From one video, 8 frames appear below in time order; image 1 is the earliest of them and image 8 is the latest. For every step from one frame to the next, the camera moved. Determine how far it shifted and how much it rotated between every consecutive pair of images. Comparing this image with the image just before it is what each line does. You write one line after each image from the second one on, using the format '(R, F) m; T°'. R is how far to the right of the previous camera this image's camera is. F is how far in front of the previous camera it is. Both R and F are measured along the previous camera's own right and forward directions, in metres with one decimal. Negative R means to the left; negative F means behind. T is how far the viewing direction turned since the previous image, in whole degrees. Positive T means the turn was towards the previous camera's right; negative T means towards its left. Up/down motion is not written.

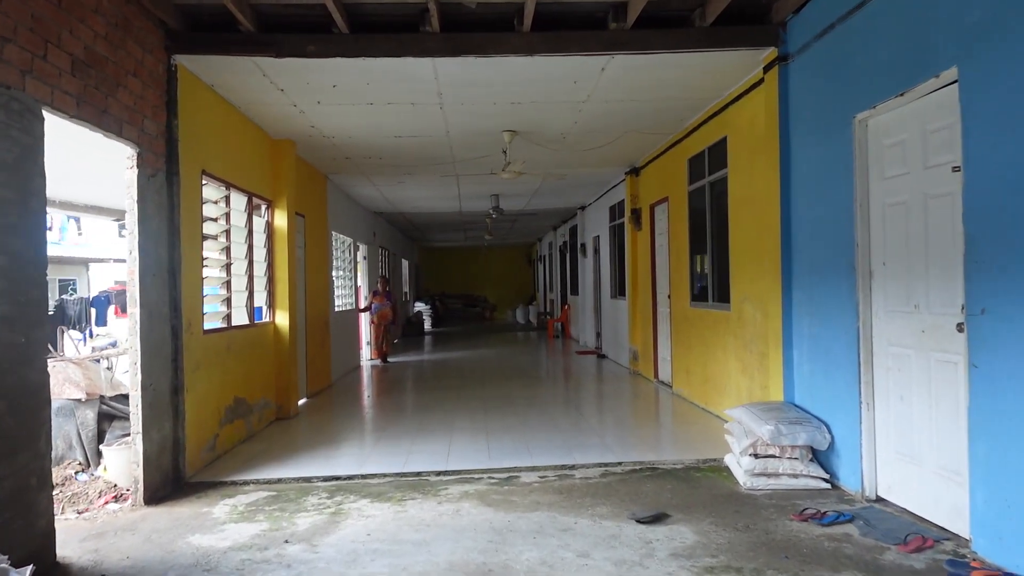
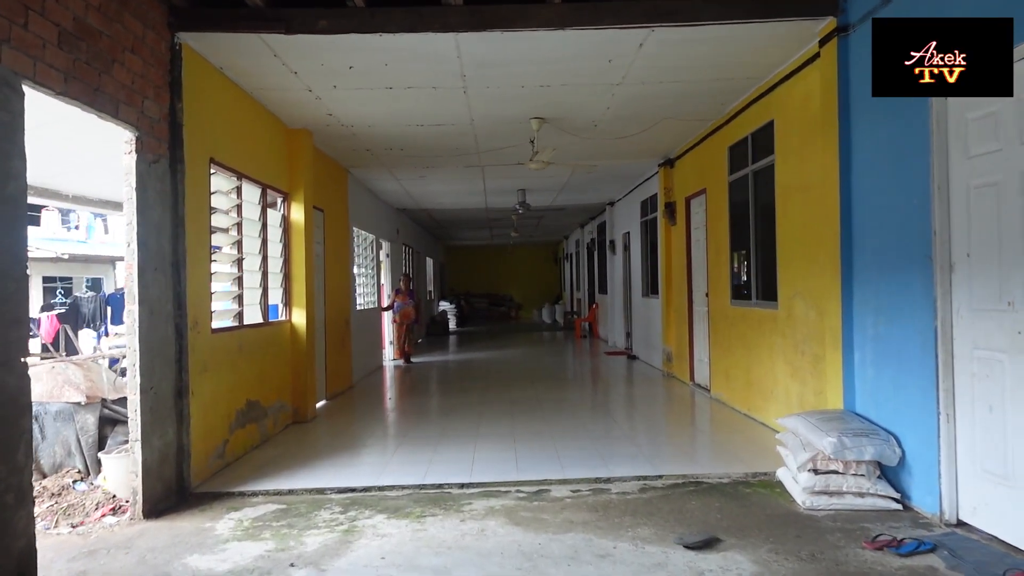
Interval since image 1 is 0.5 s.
(0.0, +0.3) m; -2°
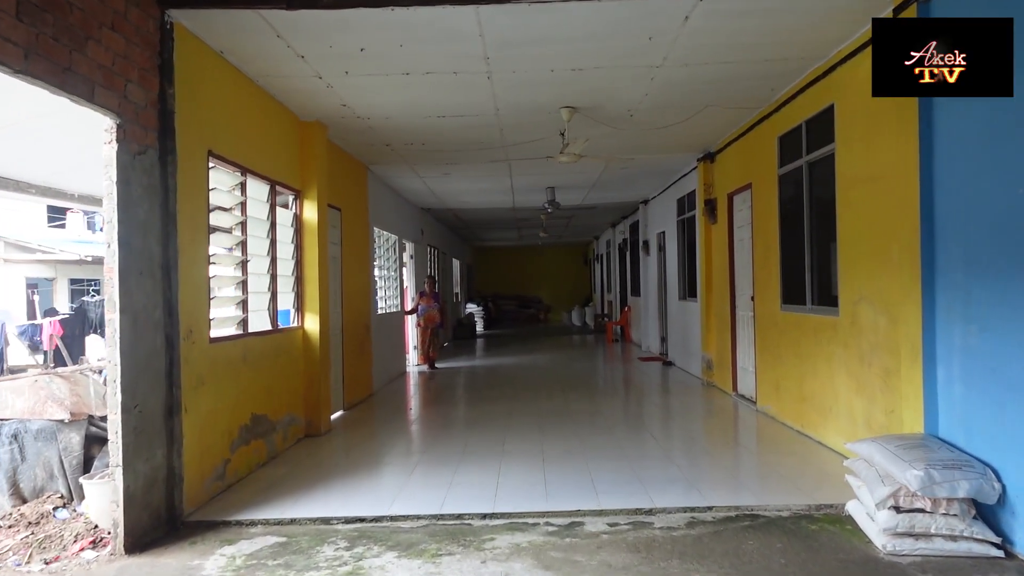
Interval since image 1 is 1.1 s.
(0.0, +0.4) m; -2°
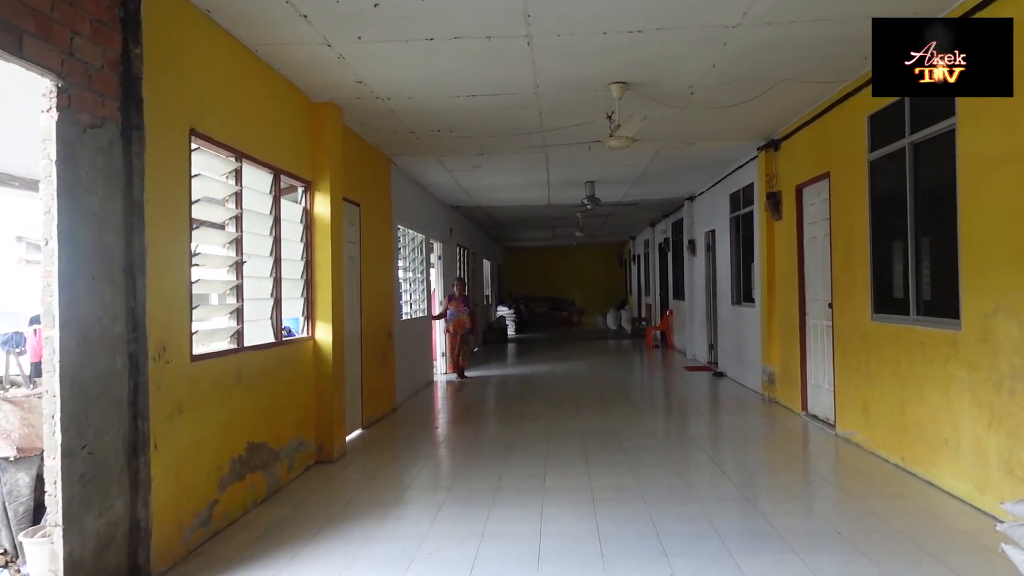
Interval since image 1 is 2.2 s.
(-0.1, +0.7) m; -2°
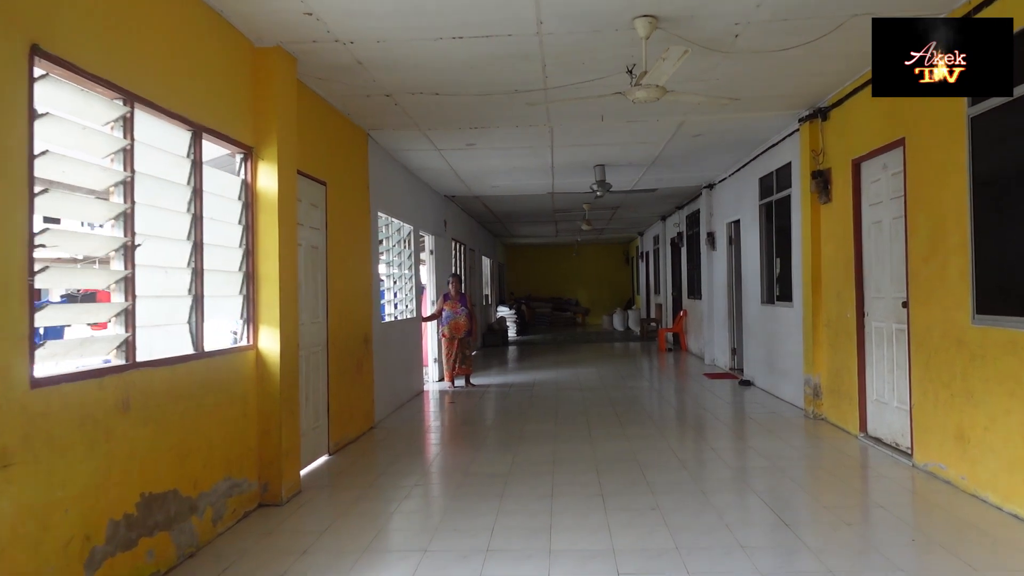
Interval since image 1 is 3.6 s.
(0.0, +0.9) m; 0°
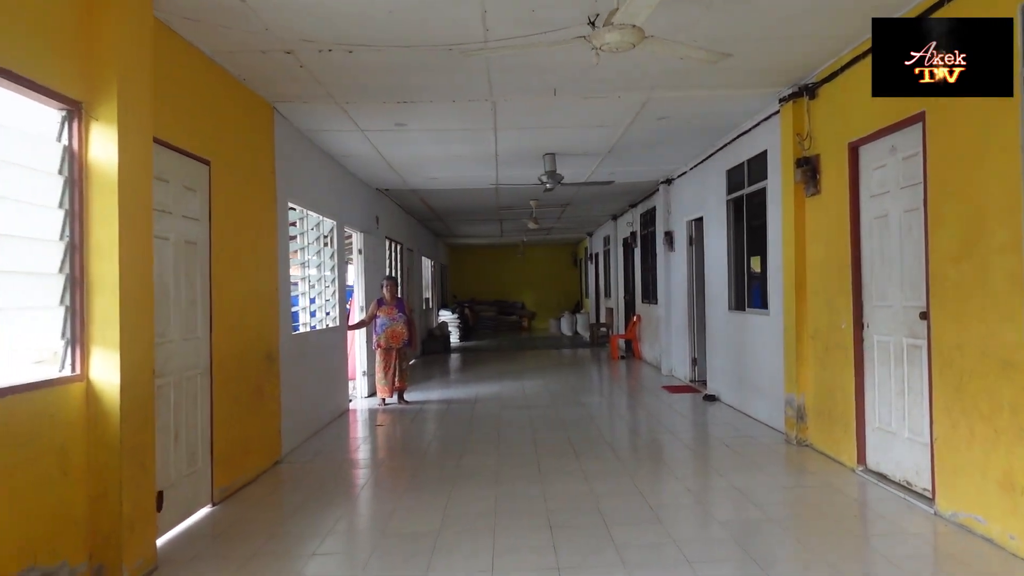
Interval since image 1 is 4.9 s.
(+0.1, +0.9) m; +4°
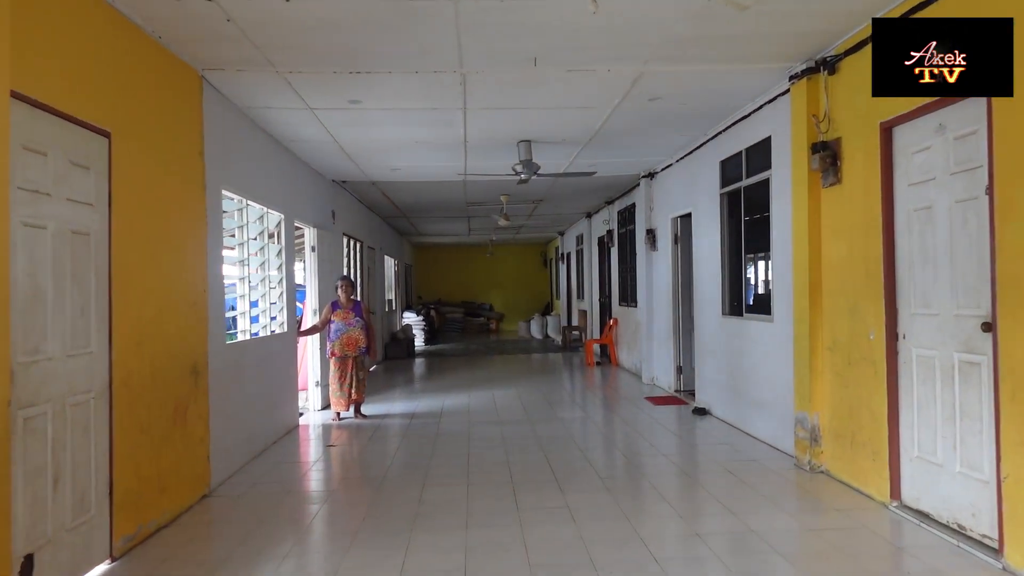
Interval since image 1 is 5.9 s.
(0.0, +0.6) m; +3°
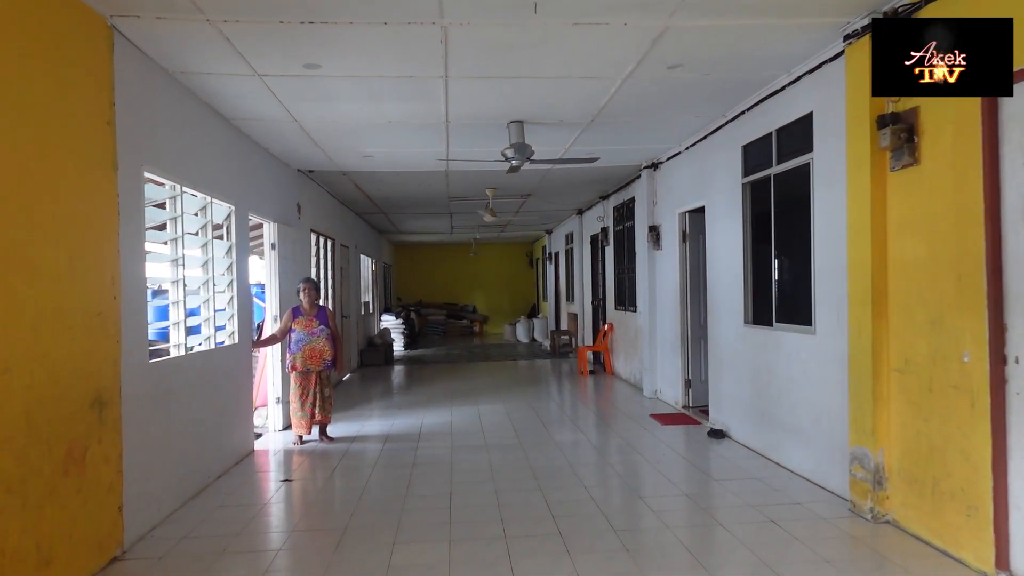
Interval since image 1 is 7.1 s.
(0.0, +0.8) m; +1°
